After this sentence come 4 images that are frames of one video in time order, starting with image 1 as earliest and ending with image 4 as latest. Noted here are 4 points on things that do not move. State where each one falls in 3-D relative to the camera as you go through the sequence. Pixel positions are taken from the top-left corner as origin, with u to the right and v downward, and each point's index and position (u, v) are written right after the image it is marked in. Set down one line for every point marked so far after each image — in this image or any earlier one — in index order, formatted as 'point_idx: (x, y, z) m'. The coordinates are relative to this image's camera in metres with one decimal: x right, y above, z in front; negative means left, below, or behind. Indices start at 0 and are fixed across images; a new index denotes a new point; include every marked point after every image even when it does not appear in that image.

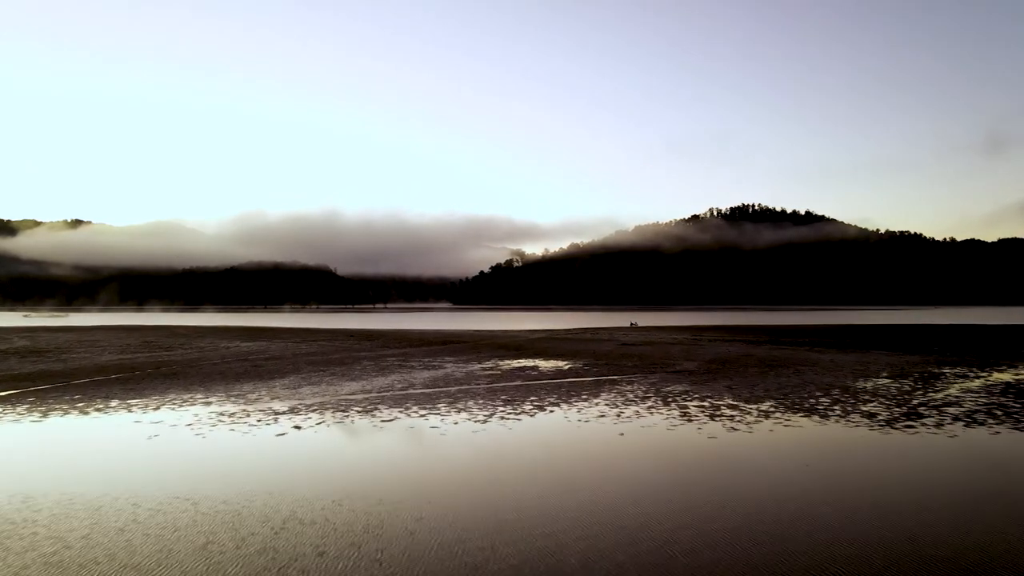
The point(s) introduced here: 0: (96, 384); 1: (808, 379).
0: (-12.4, -2.9, +17.5) m
1: (+9.2, -2.8, +18.1) m
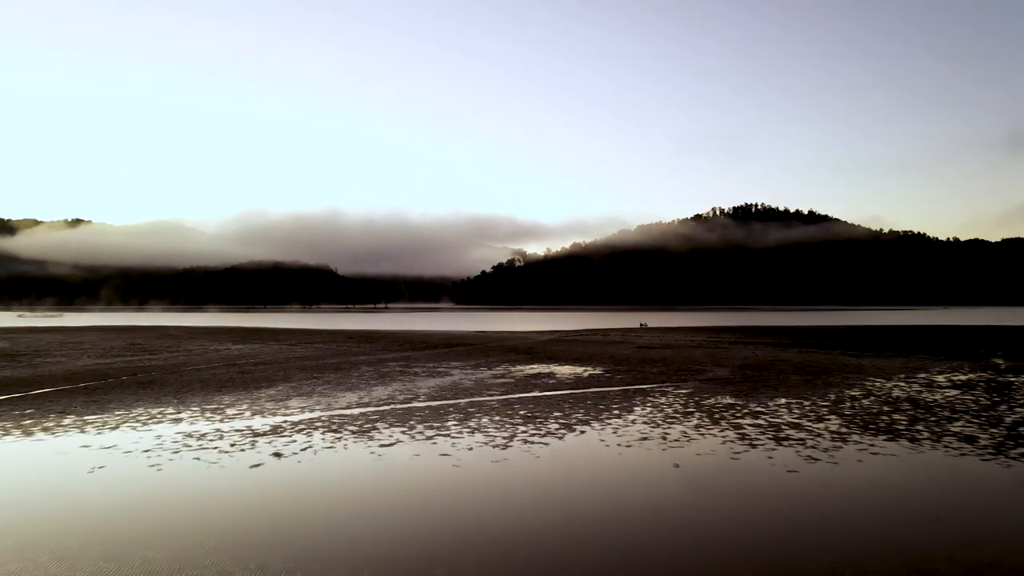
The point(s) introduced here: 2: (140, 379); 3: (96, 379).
0: (-12.0, -2.8, +15.5) m
1: (+9.6, -2.8, +16.1) m
2: (-11.9, -2.9, +18.7) m
3: (-13.4, -2.9, +18.8) m
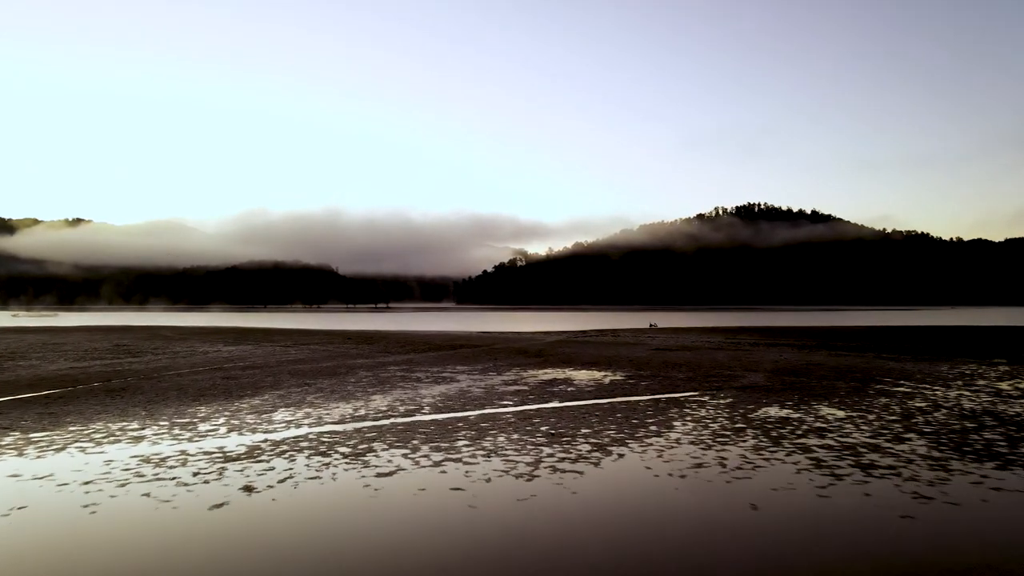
0: (-11.6, -2.7, +13.6) m
1: (+10.0, -2.7, +14.2) m
2: (-11.5, -2.8, +16.8) m
3: (-13.0, -2.8, +16.9) m
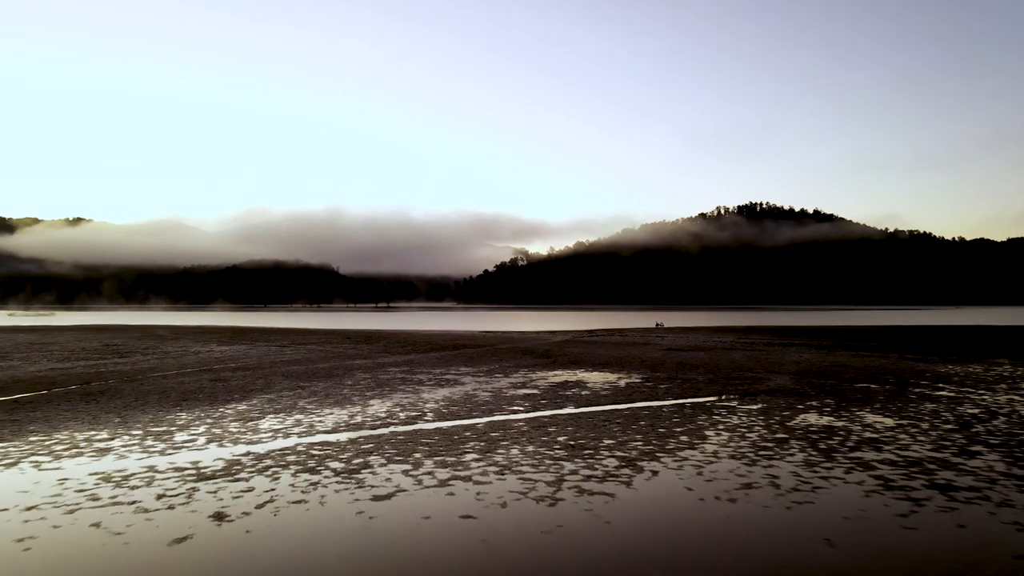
0: (-11.3, -2.6, +12.4) m
1: (+10.3, -2.6, +13.0) m
2: (-11.2, -2.7, +15.6) m
3: (-12.7, -2.7, +15.7) m
